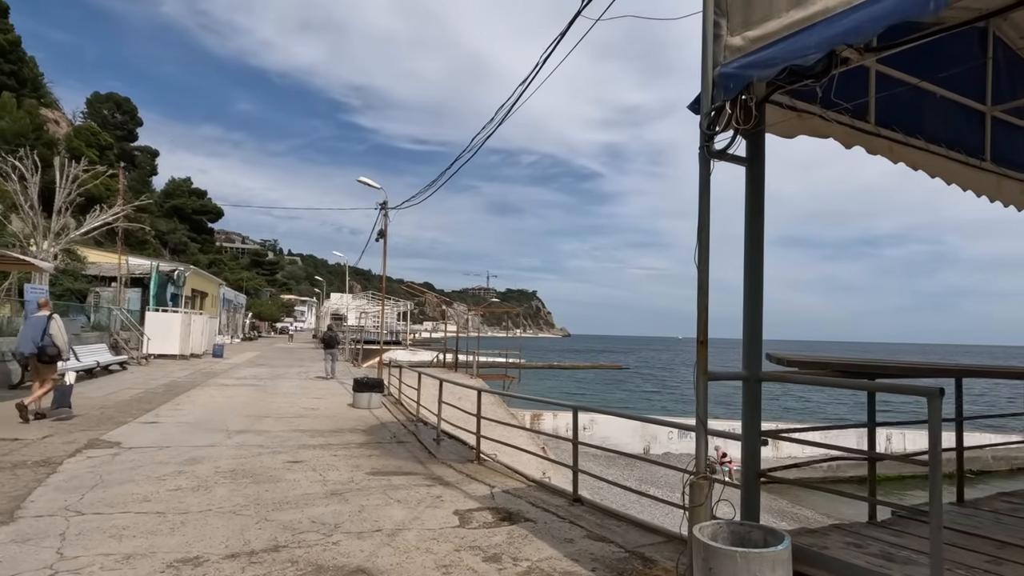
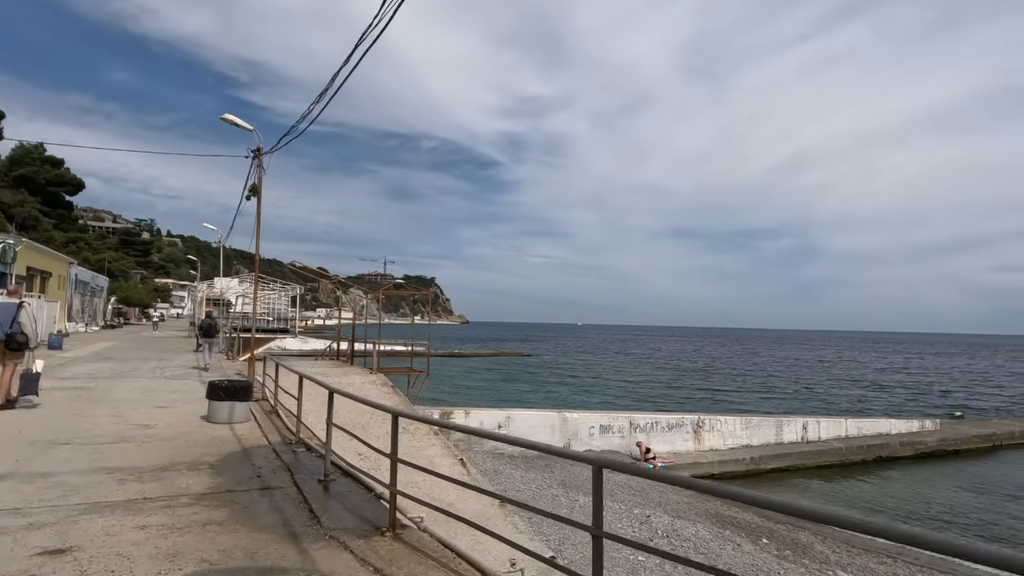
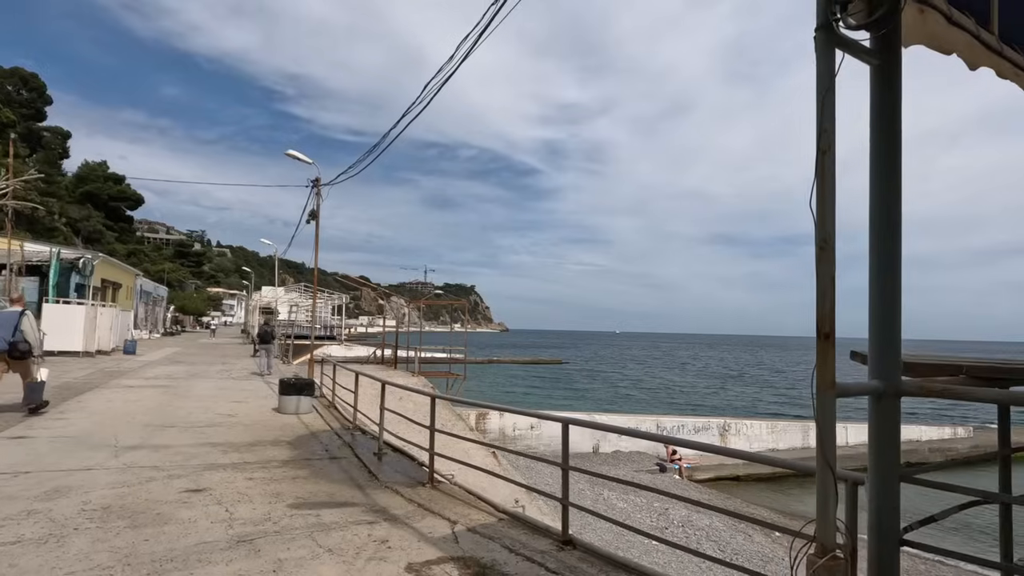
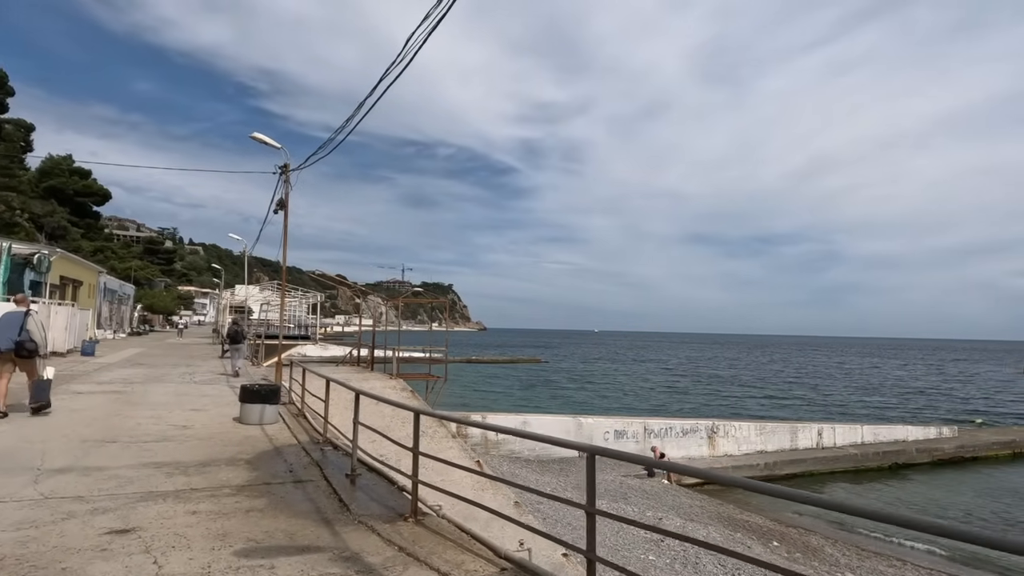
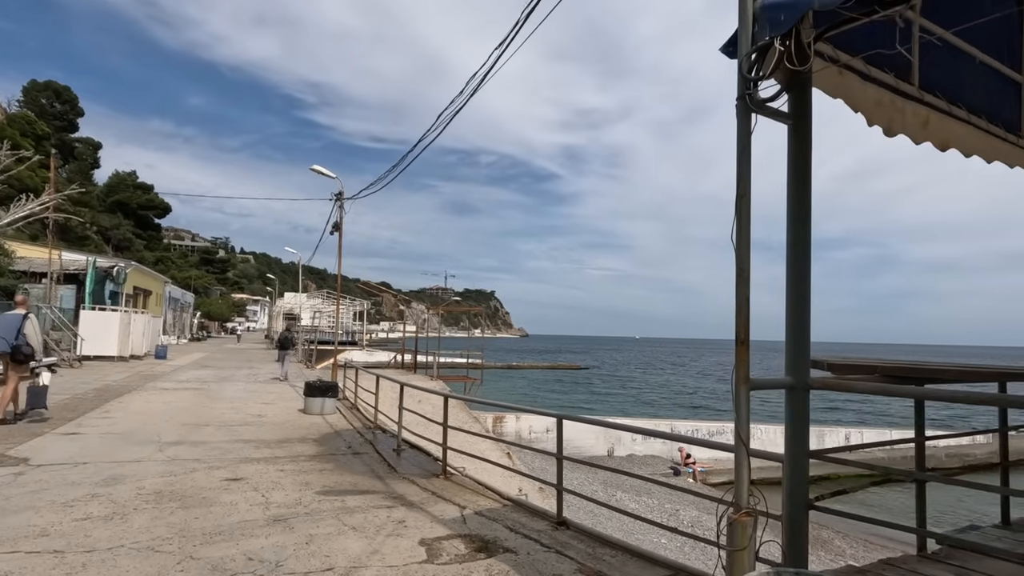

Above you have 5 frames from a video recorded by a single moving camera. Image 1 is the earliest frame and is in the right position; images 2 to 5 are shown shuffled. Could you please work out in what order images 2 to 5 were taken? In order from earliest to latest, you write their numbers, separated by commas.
5, 3, 4, 2
